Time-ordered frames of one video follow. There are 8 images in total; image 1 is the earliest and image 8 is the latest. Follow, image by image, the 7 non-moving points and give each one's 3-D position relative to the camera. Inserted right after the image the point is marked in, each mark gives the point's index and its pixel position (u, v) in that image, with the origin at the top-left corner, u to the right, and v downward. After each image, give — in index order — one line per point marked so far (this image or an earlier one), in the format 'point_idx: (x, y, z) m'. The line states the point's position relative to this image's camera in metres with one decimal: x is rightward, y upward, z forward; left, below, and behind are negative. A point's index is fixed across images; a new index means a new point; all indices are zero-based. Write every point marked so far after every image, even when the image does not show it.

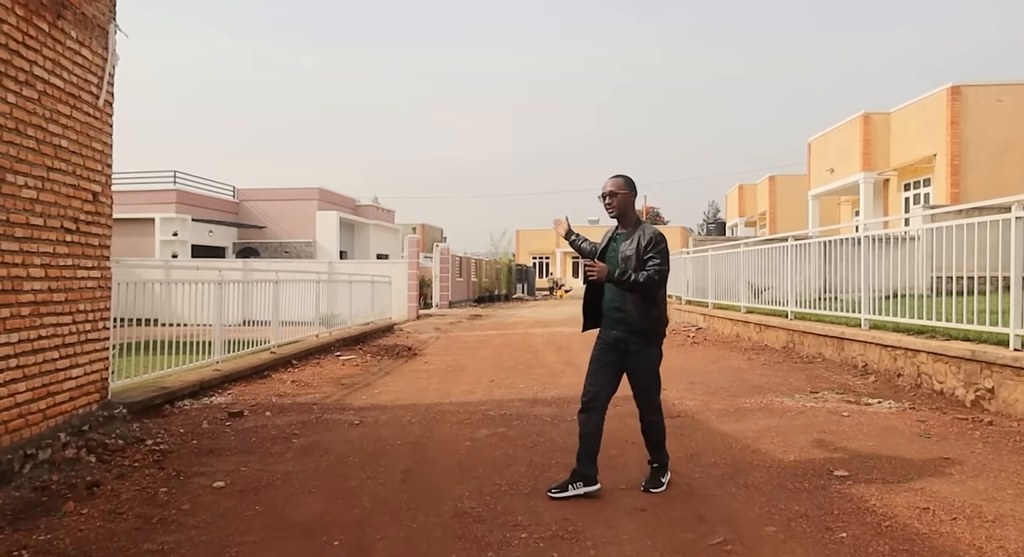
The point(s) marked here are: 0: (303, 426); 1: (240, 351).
0: (-1.6, -1.2, +6.3) m
1: (-3.4, -0.9, +9.9) m
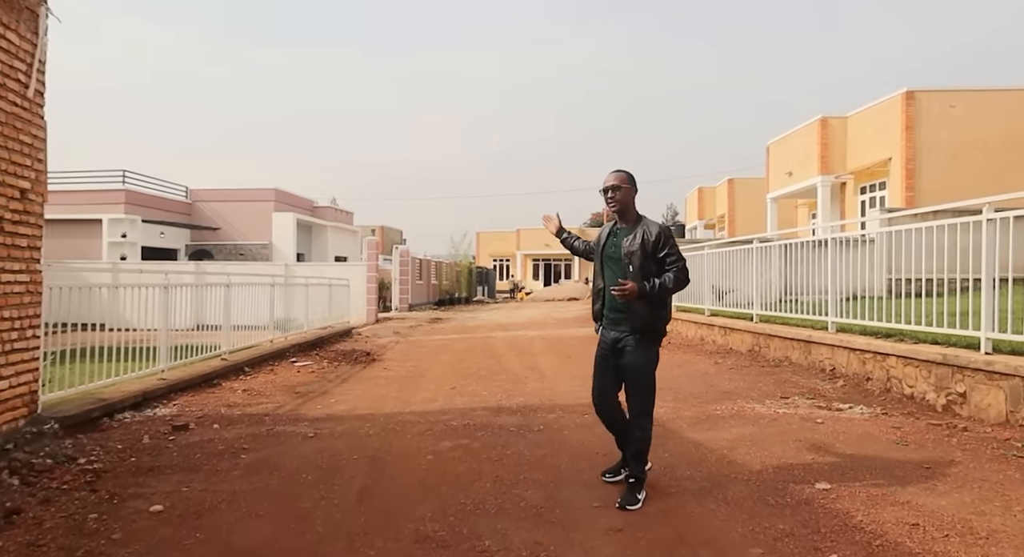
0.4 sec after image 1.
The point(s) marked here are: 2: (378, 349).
0: (-1.9, -1.2, +6.0) m
1: (-3.8, -1.0, +9.5) m
2: (-2.3, -1.2, +13.8) m
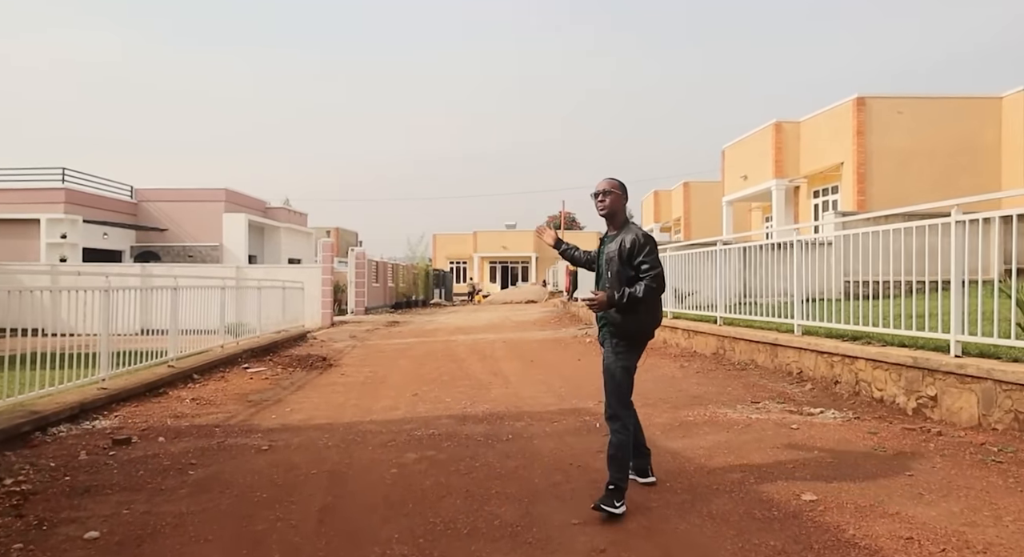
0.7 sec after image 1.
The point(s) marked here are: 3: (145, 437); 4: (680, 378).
0: (-2.1, -1.2, +5.6) m
1: (-4.2, -1.0, +9.0) m
2: (-2.9, -1.2, +13.5) m
3: (-2.9, -1.2, +6.3) m
4: (+1.7, -1.0, +8.3) m
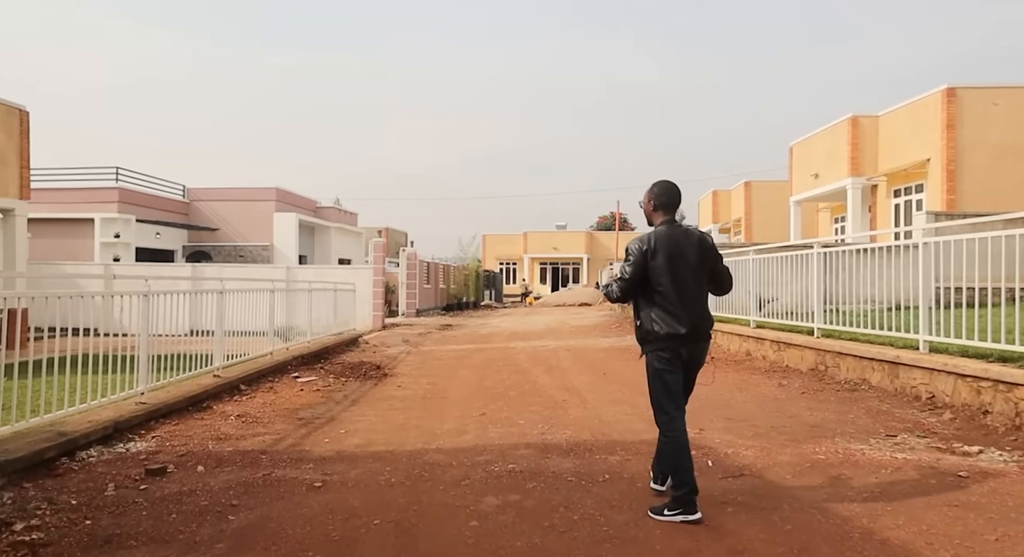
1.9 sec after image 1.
0: (-1.6, -1.3, +4.8) m
1: (-3.5, -1.0, +8.3) m
2: (-1.9, -1.3, +12.7) m
3: (-2.2, -1.3, +5.5) m
4: (+2.4, -1.1, +7.3) m
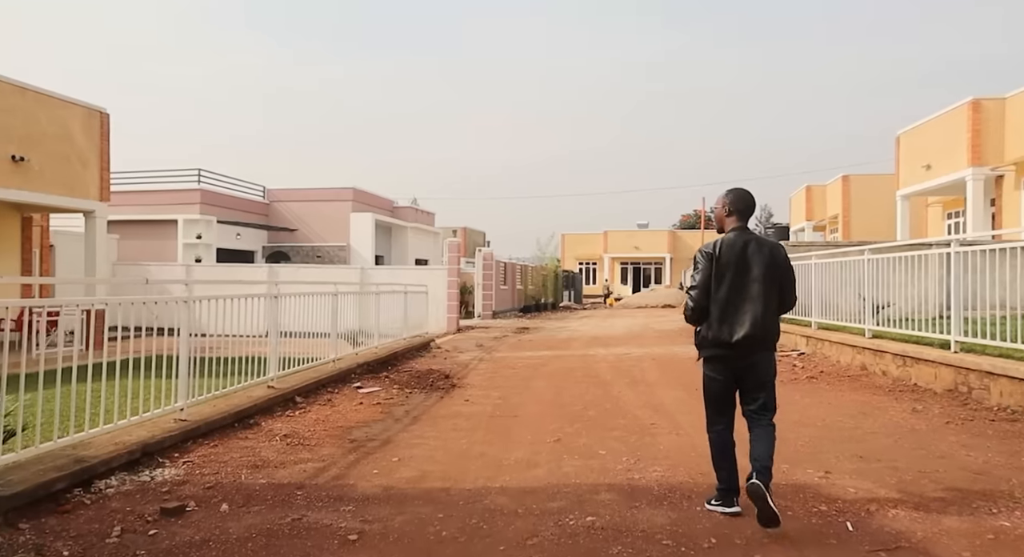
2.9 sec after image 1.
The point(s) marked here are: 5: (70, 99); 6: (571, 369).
0: (-1.2, -1.3, +3.9) m
1: (-2.7, -1.0, +7.6) m
2: (-0.8, -1.3, +11.8) m
3: (-1.8, -1.3, +4.7) m
4: (+3.0, -1.1, +6.0) m
5: (-8.5, +3.4, +15.7) m
6: (+0.8, -1.2, +11.0) m
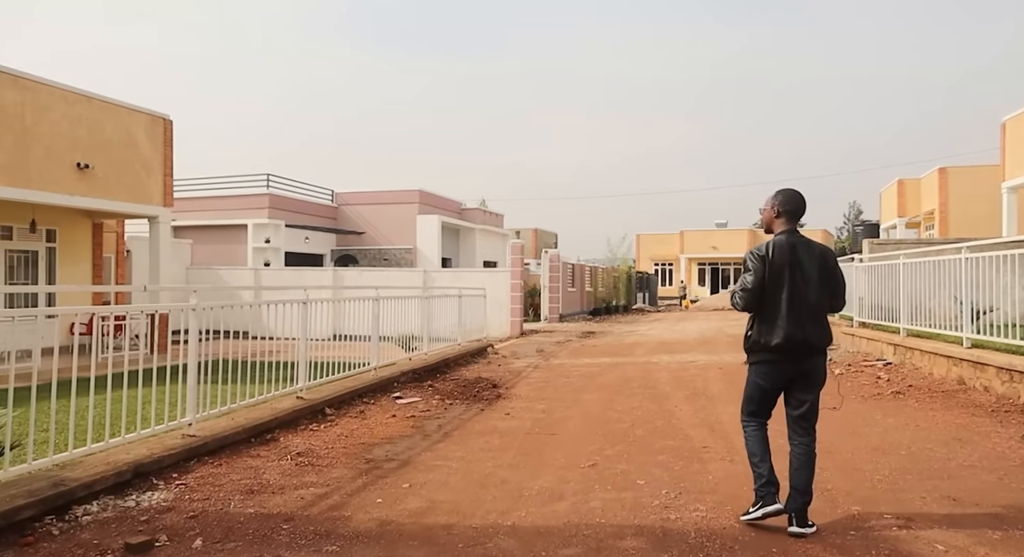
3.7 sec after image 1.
0: (-1.2, -1.3, +3.4) m
1: (-2.4, -1.1, +7.2) m
2: (0.0, -1.3, +11.2) m
3: (-1.7, -1.3, +4.2) m
4: (+3.2, -1.1, +5.0) m
5: (-7.4, +3.3, +15.8) m
6: (+1.5, -1.3, +10.1) m
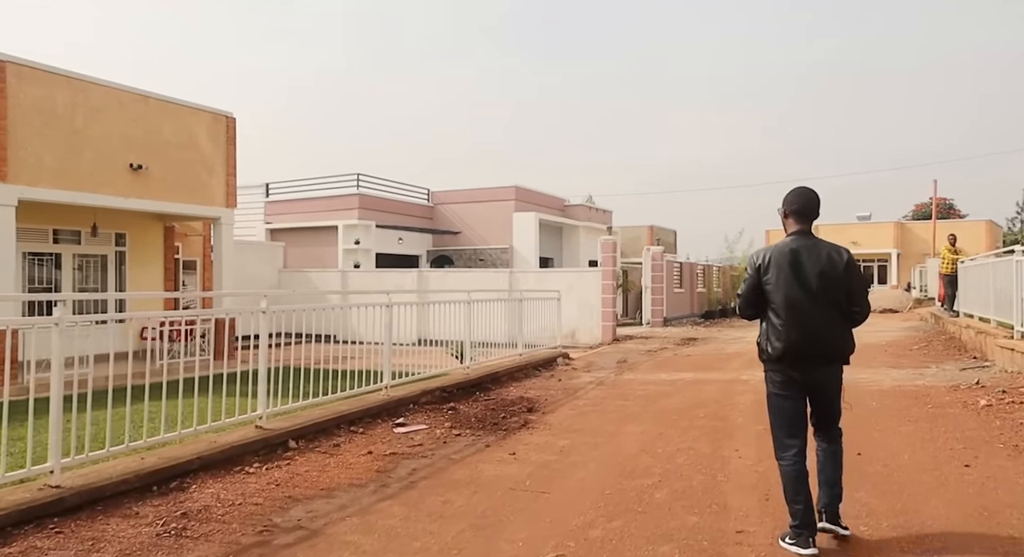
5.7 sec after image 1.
0: (-1.9, -1.3, +1.8) m
1: (-2.4, -1.1, +5.8) m
2: (+0.6, -1.3, +9.3) m
3: (-2.3, -1.3, +2.7) m
4: (+2.7, -1.1, +2.7) m
5: (-5.9, +3.3, +15.1) m
6: (+1.9, -1.2, +8.0) m
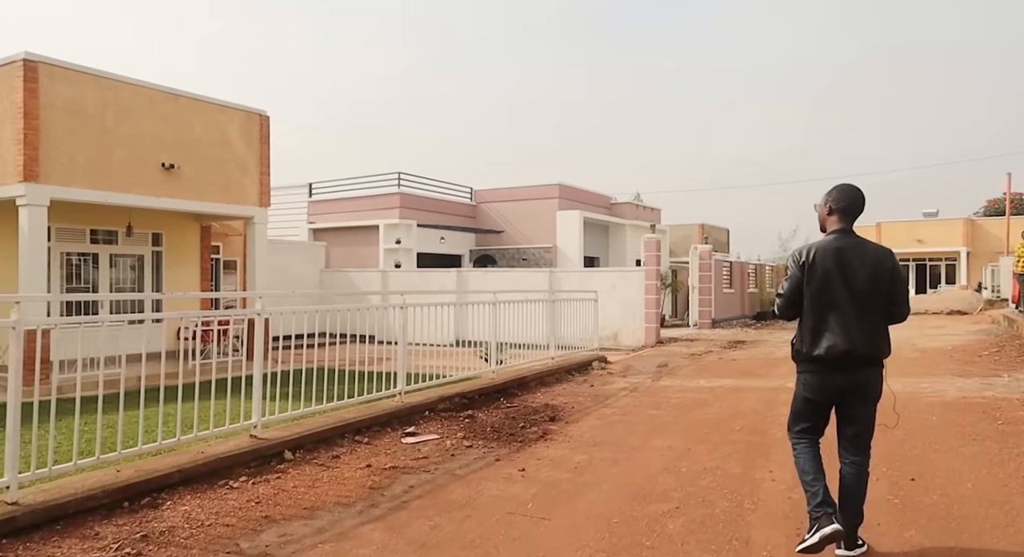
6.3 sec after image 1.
0: (-2.1, -1.3, +1.4) m
1: (-2.4, -1.1, +5.4) m
2: (+0.9, -1.3, +8.7) m
3: (-2.4, -1.3, +2.3) m
4: (+2.6, -1.1, +2.0) m
5: (-5.3, +3.3, +14.9) m
6: (+2.1, -1.2, +7.4) m
